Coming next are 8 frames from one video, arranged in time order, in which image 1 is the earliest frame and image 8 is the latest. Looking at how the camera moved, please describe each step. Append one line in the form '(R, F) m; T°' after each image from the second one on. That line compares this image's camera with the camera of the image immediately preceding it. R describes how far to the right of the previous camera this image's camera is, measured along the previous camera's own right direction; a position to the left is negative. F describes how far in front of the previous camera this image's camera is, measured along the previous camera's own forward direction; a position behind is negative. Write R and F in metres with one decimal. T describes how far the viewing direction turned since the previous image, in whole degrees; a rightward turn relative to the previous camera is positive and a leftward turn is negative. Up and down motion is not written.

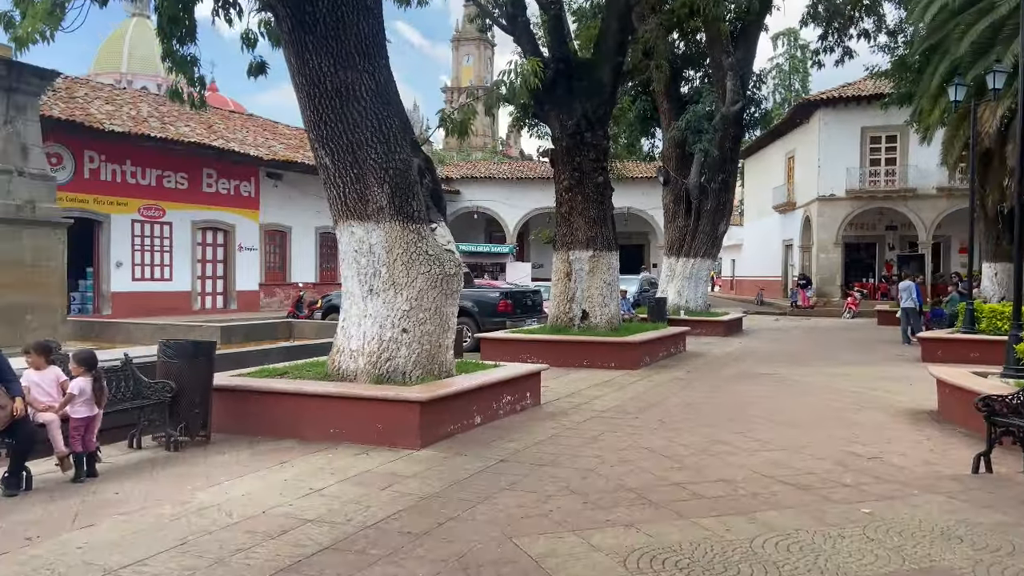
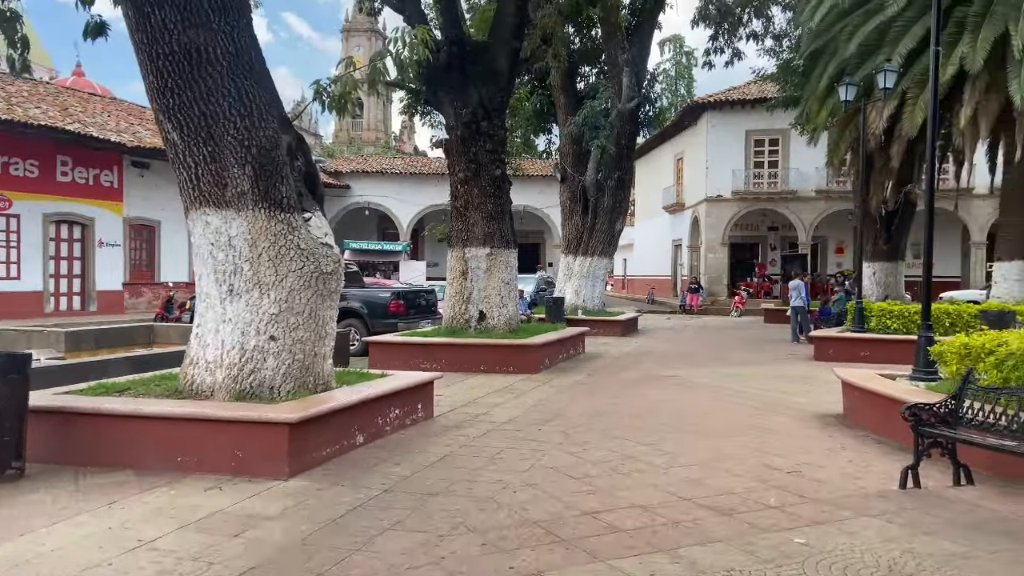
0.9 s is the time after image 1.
(+0.1, +0.8) m; +8°
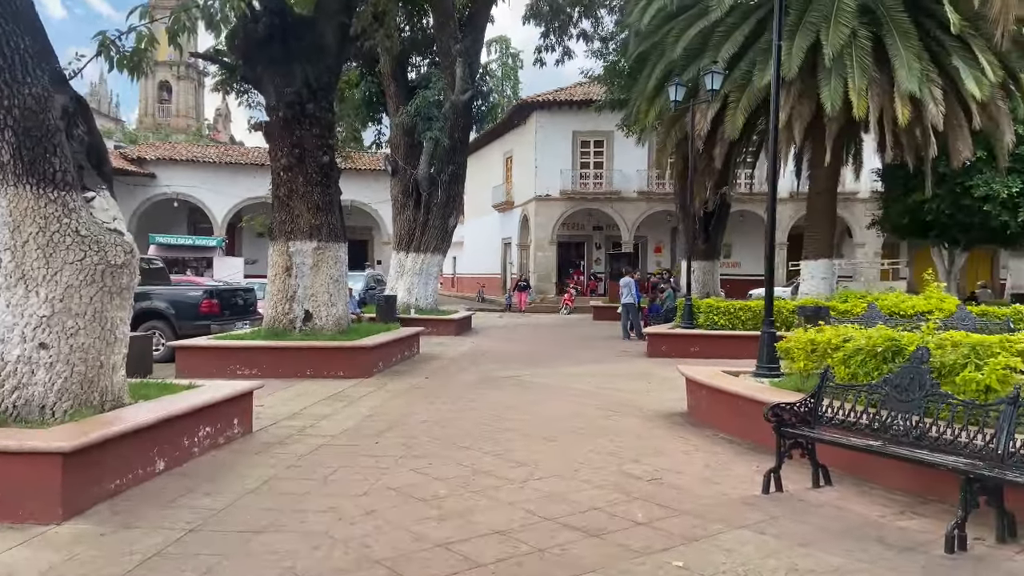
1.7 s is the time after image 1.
(-0.1, +0.7) m; +13°
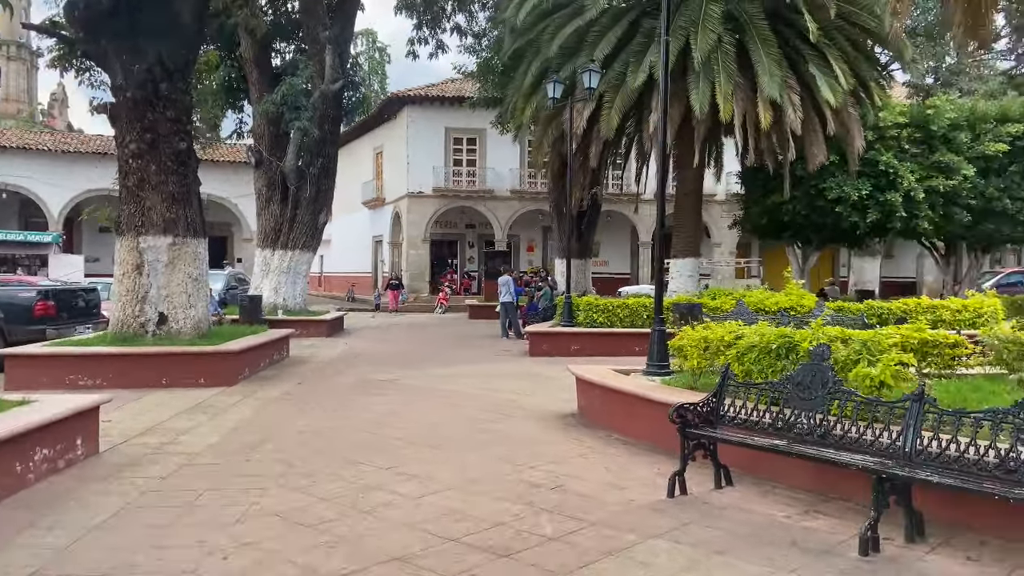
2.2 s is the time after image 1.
(-0.1, +0.4) m; +10°
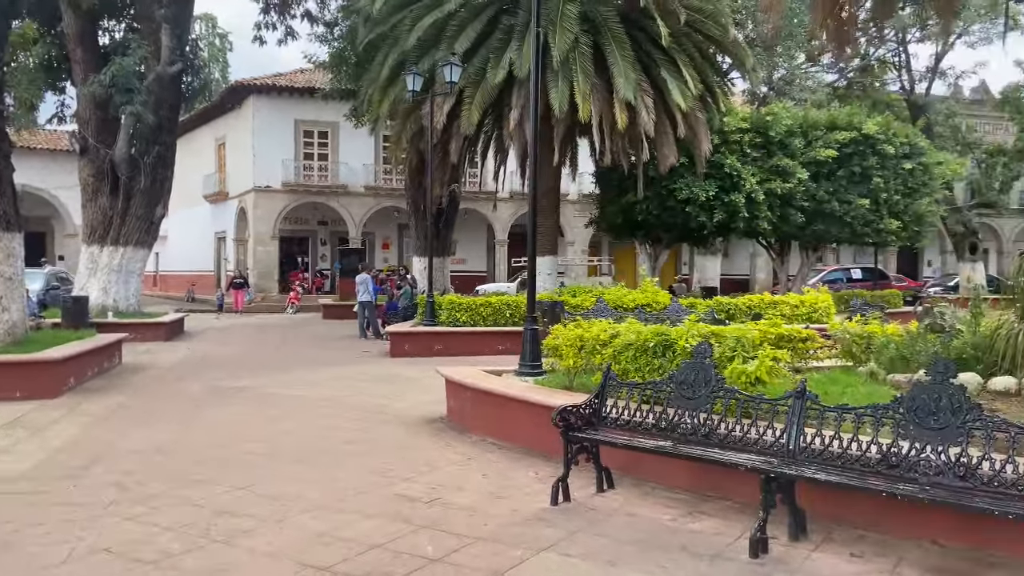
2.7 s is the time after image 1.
(-0.1, +0.3) m; +11°
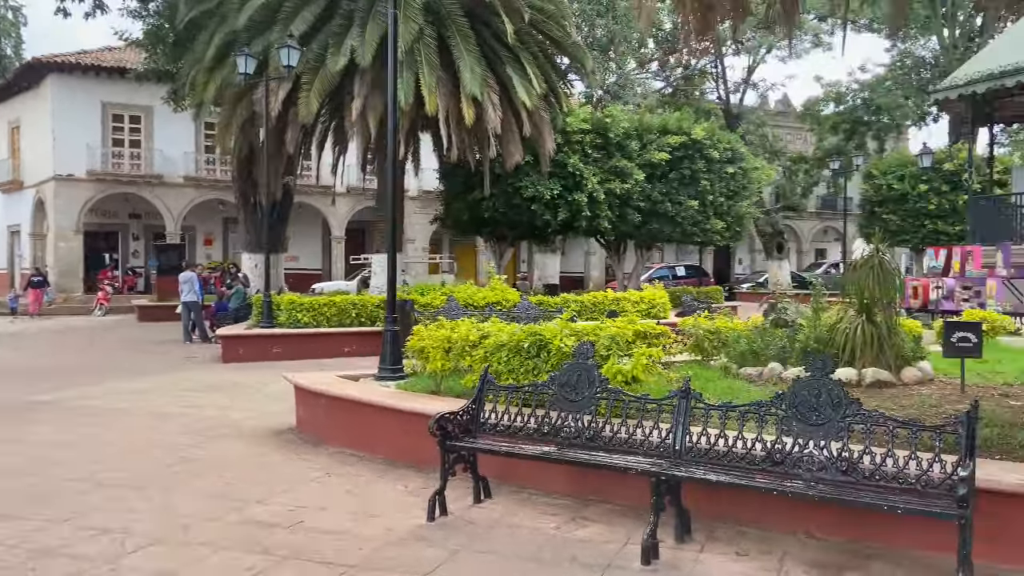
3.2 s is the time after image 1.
(-0.2, +0.3) m; +12°
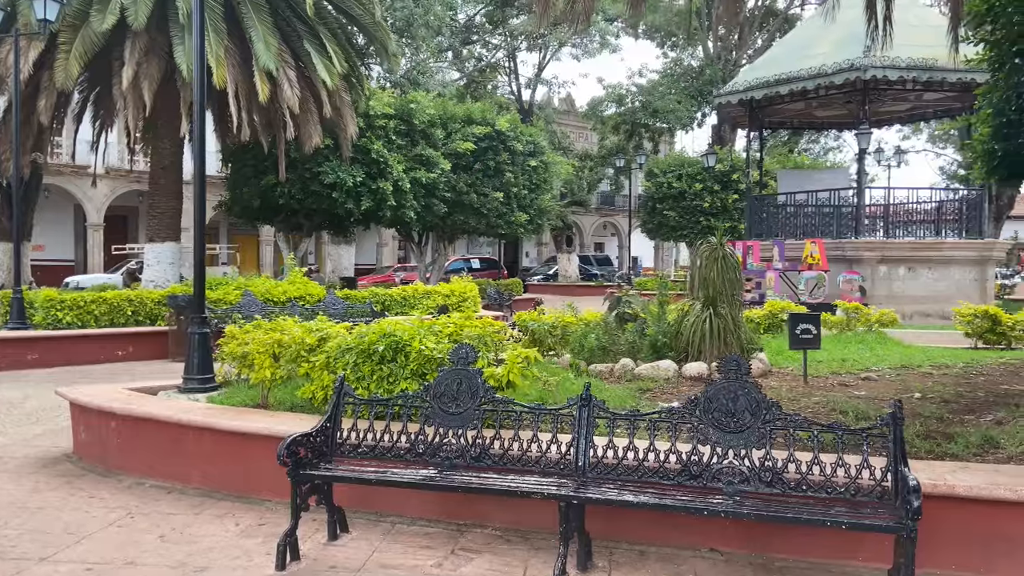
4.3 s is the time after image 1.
(-0.4, +0.7) m; +16°
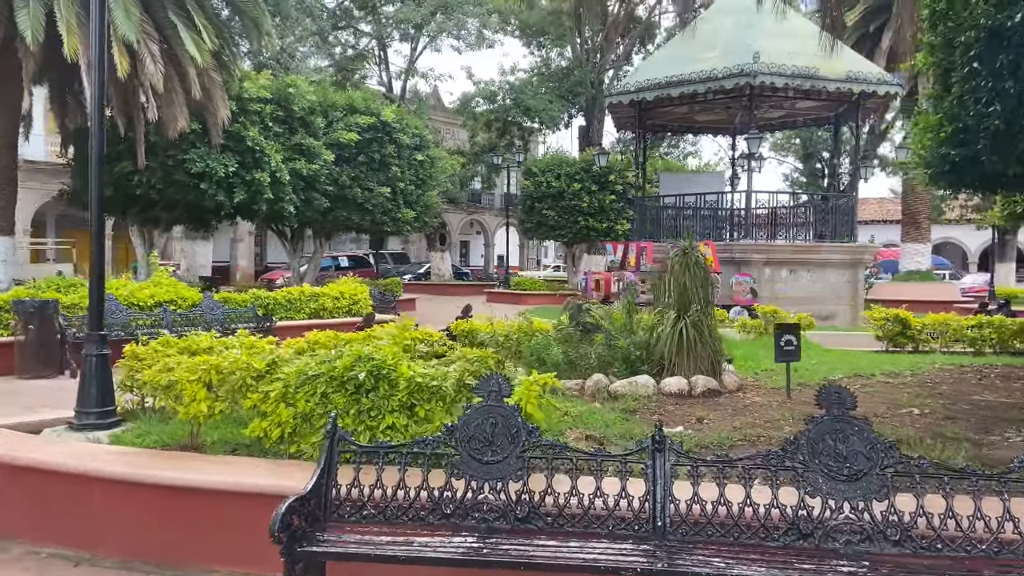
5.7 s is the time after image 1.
(-0.7, +0.8) m; +11°
